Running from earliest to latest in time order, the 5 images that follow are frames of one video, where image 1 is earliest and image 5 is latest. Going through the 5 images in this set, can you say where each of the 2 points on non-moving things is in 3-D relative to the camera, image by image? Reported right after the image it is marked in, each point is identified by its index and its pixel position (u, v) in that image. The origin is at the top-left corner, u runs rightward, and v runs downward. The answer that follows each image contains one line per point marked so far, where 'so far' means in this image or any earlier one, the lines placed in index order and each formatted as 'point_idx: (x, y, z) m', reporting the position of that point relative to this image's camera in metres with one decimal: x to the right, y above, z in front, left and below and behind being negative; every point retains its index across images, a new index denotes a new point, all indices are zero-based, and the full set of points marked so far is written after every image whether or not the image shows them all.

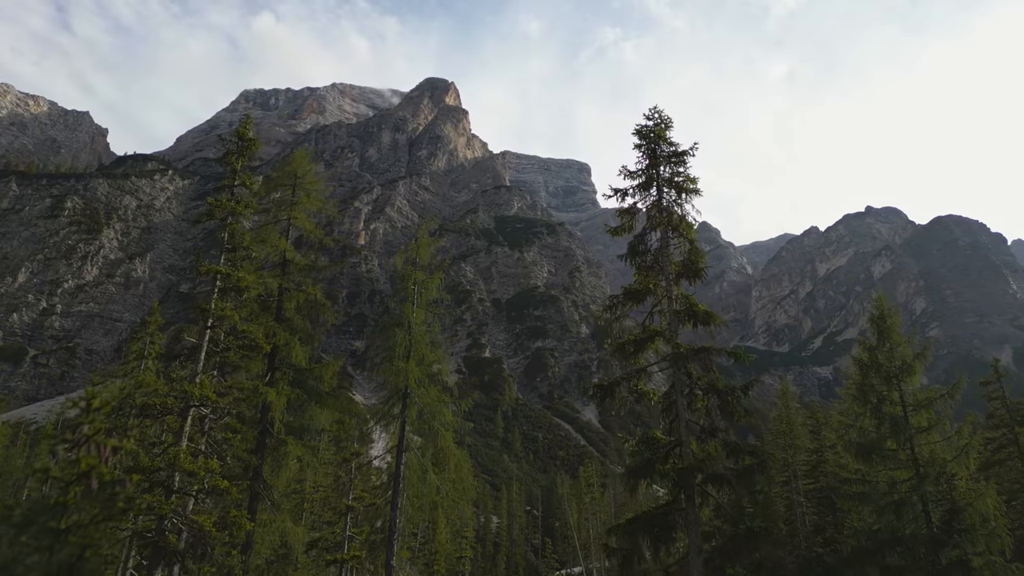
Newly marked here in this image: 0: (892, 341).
0: (+11.4, -1.7, +16.5) m
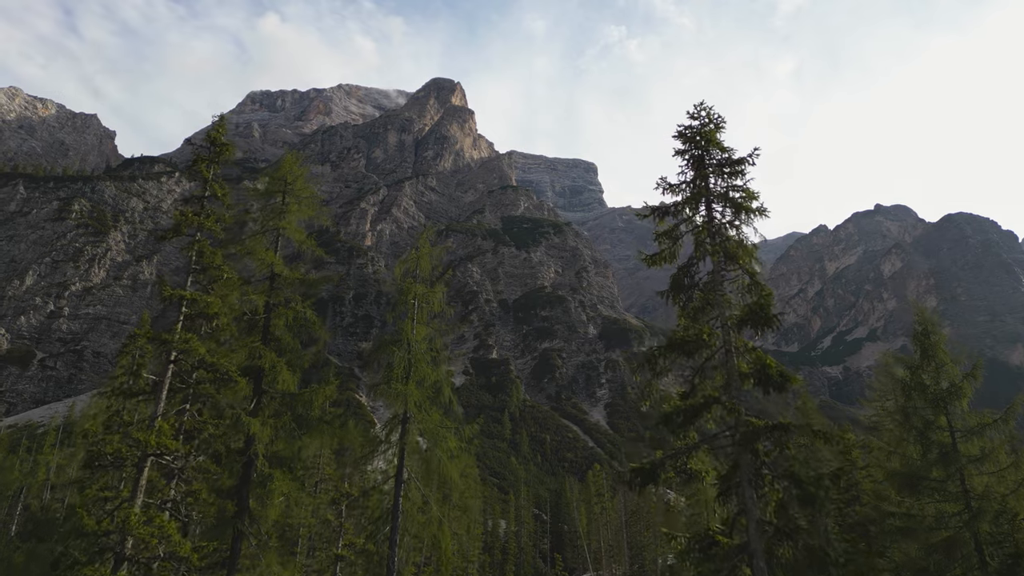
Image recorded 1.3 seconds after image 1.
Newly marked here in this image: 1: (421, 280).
0: (+11.6, -2.0, +15.2) m
1: (-2.9, +0.2, +17.6) m
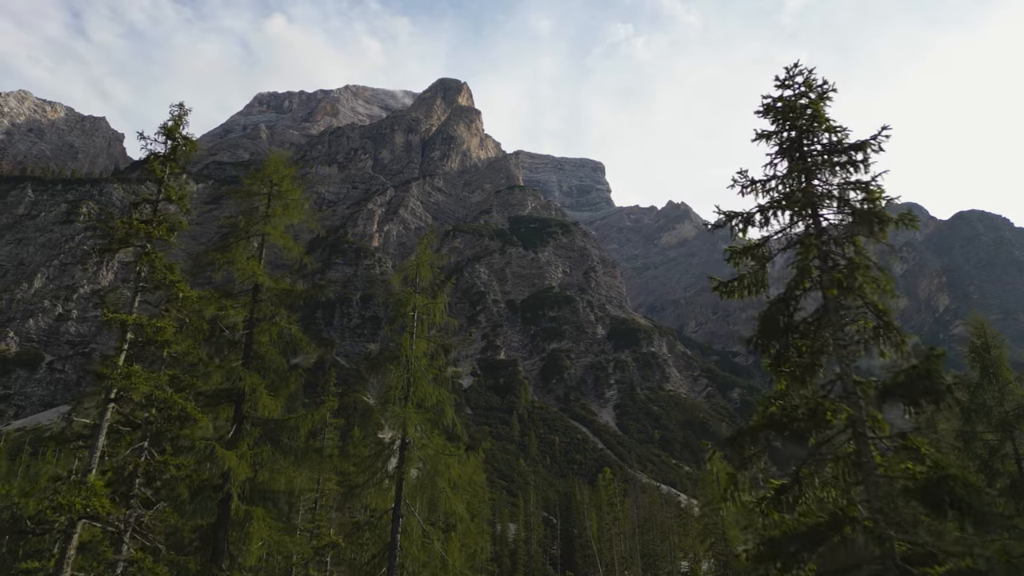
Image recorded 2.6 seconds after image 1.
0: (+11.8, -2.2, +13.7) m
1: (-2.6, 0.0, +16.3) m
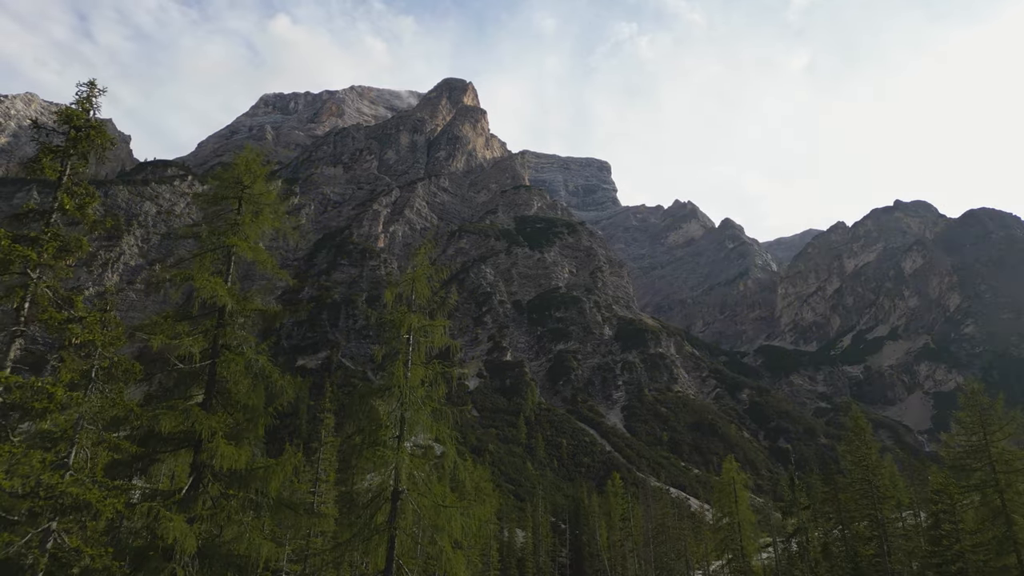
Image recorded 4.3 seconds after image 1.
0: (+12.1, -2.5, +11.8) m
1: (-2.4, -0.4, +14.6) m
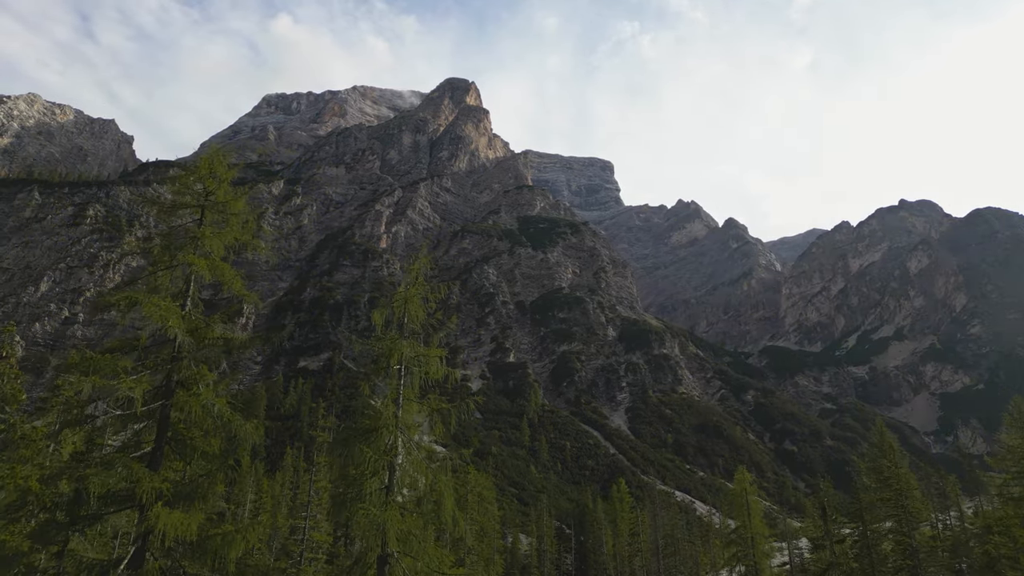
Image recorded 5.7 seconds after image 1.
0: (+12.2, -2.8, +10.3) m
1: (-2.3, -0.7, +13.1) m
